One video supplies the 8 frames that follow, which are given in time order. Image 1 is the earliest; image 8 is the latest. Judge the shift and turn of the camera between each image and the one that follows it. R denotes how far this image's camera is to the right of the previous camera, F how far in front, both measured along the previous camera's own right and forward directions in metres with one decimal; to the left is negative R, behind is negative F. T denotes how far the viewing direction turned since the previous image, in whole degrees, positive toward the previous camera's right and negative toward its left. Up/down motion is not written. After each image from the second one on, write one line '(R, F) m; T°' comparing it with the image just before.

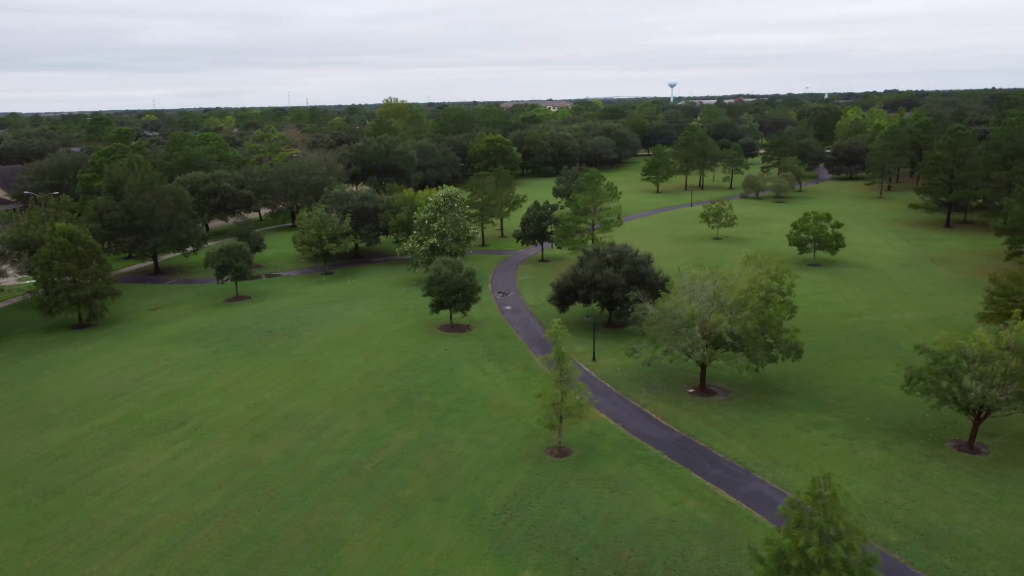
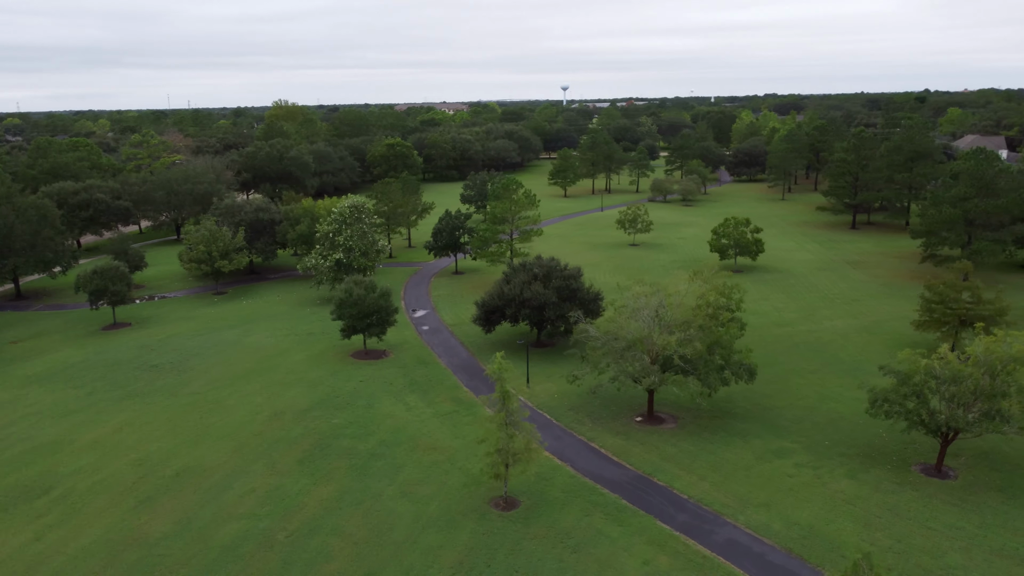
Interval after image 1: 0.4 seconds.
(-1.1, +3.6) m; +7°
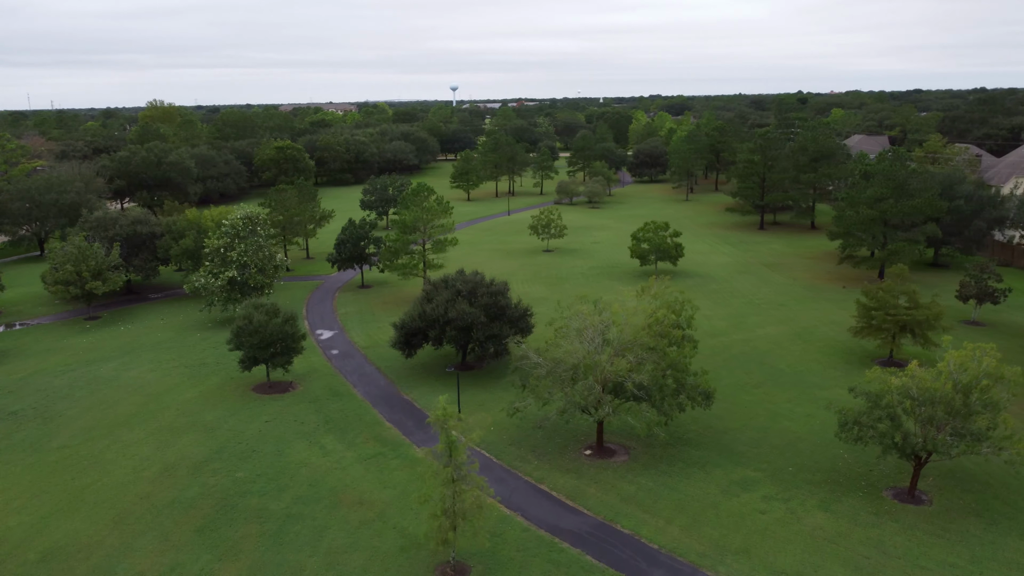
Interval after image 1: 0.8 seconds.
(-1.2, +3.5) m; +8°
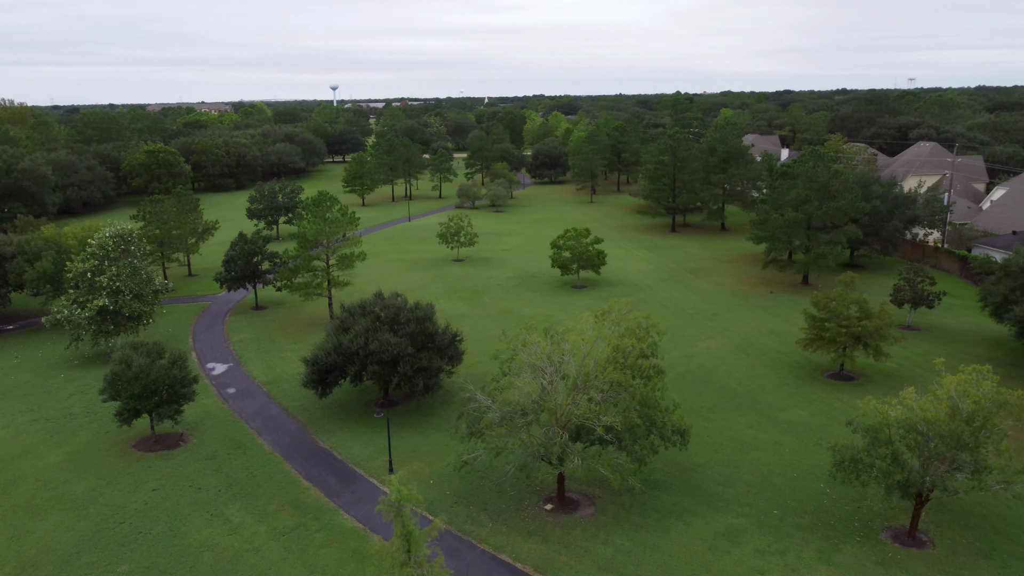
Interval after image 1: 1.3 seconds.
(-1.6, +4.2) m; +8°
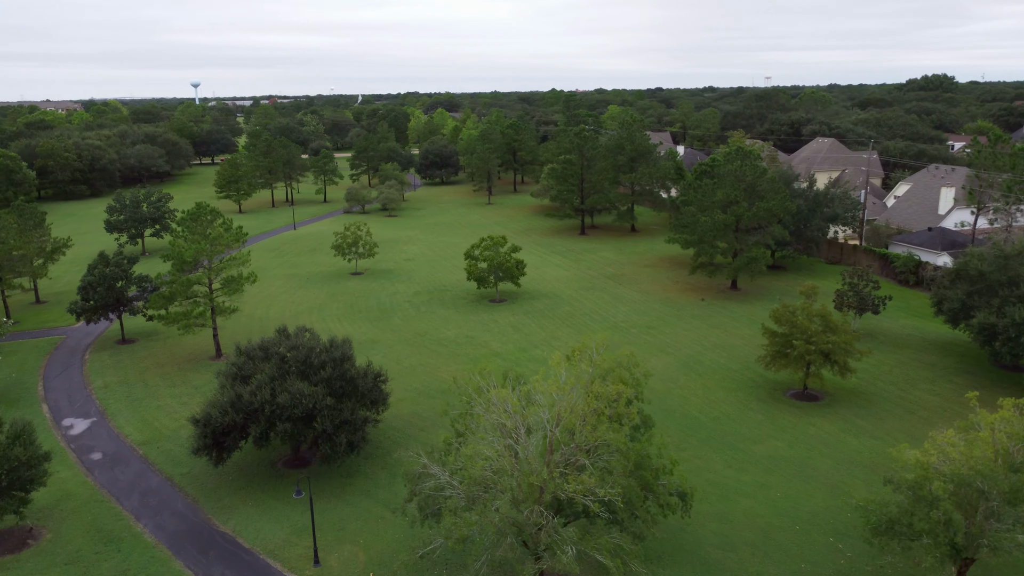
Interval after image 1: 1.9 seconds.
(-1.8, +5.0) m; +9°
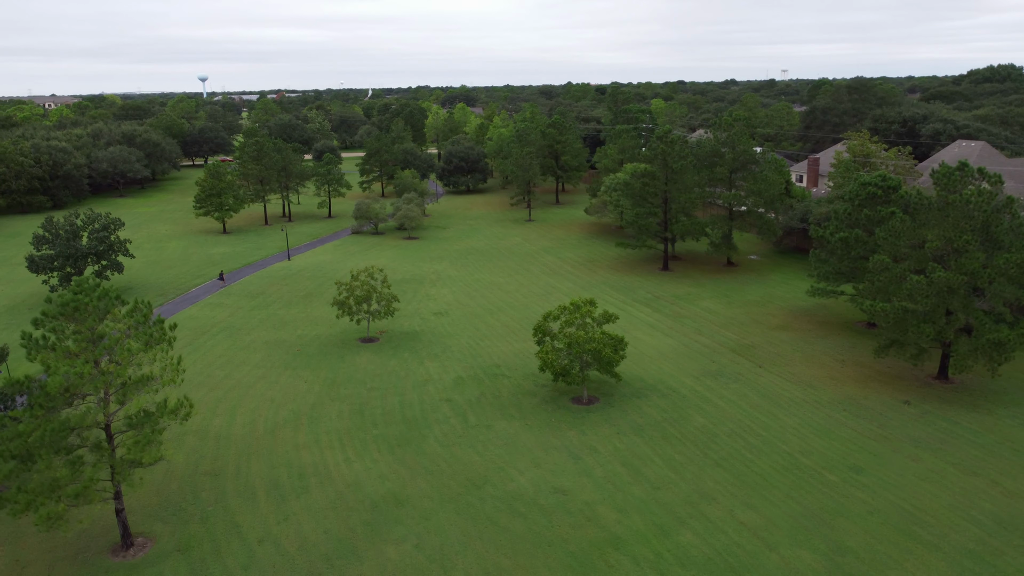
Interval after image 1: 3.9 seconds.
(-3.3, +16.5) m; -1°
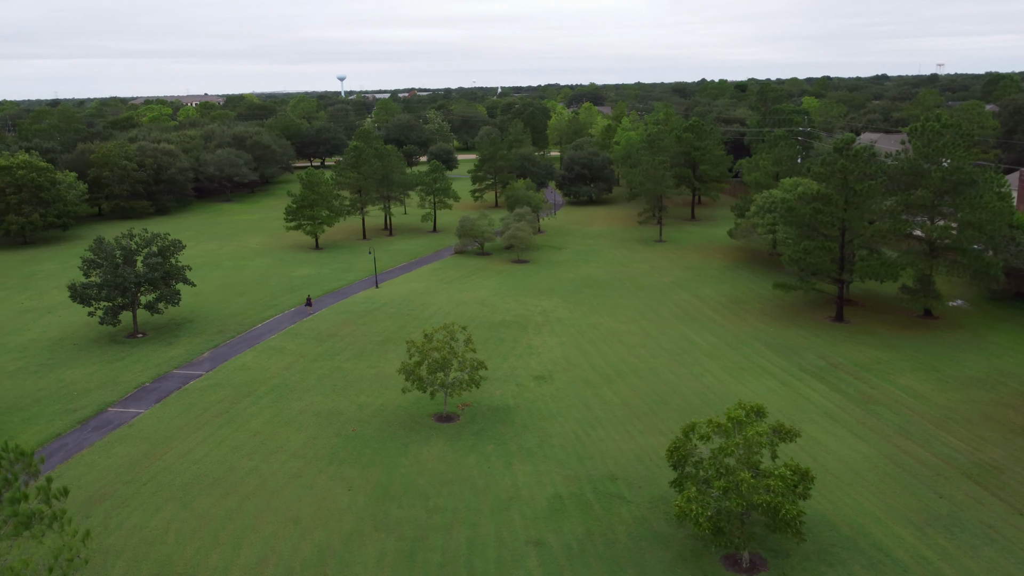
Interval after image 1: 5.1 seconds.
(-0.1, +10.0) m; -9°
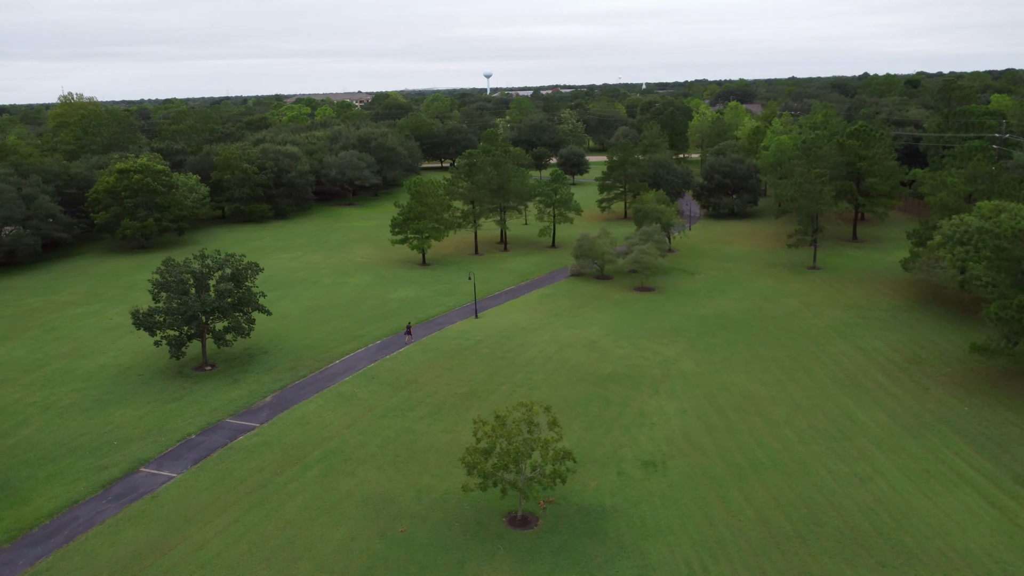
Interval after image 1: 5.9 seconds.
(+1.0, +7.0) m; -10°
